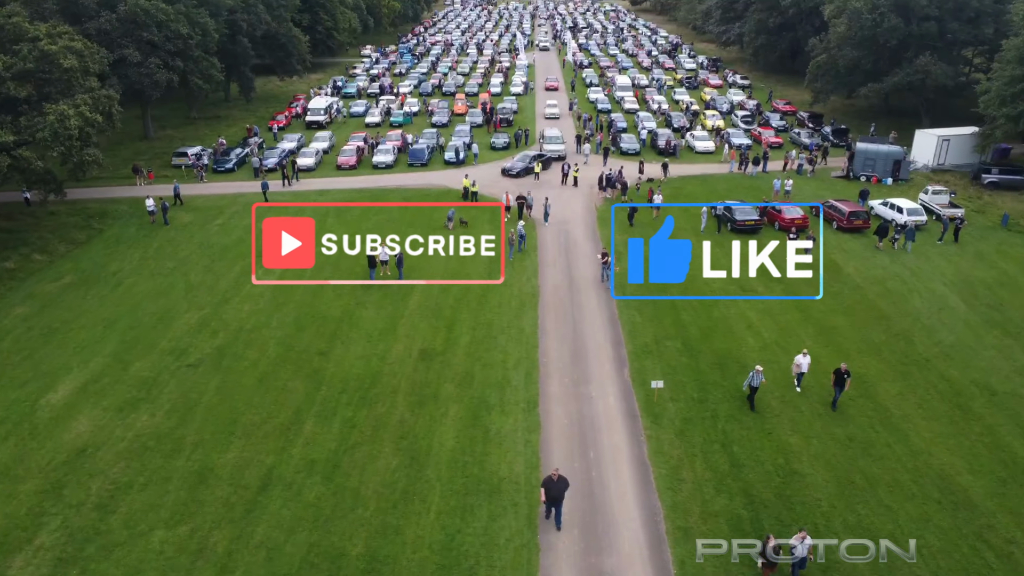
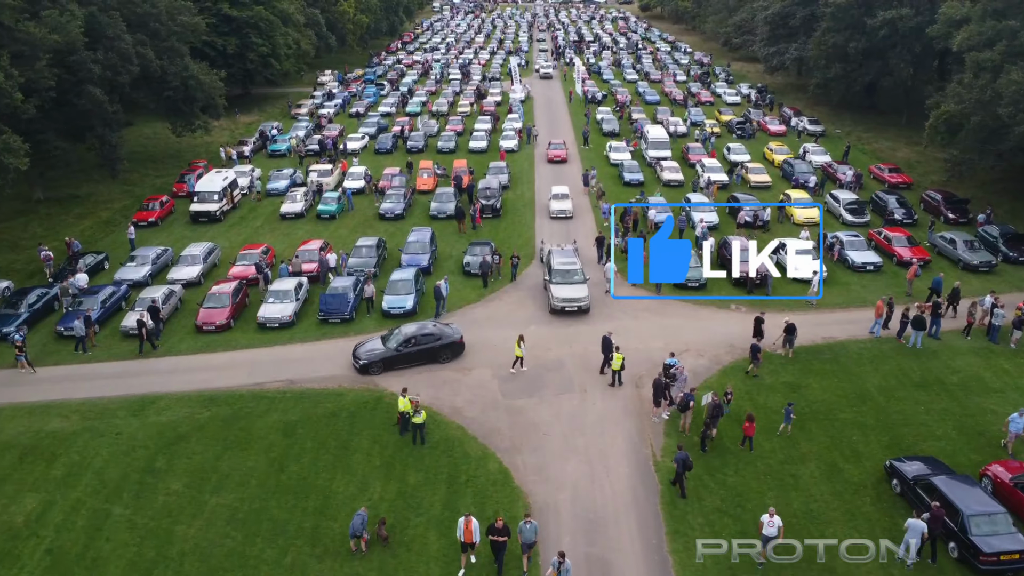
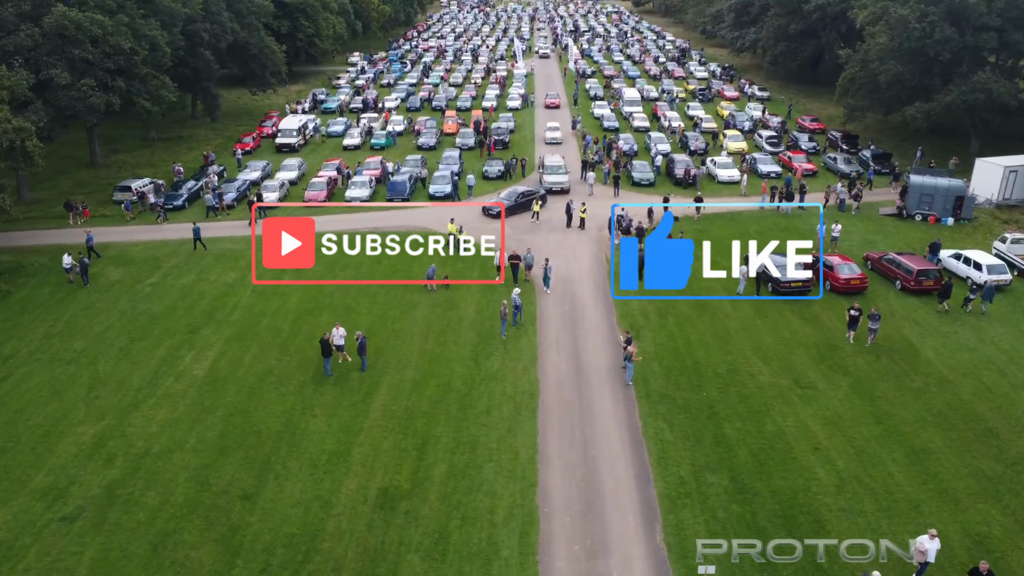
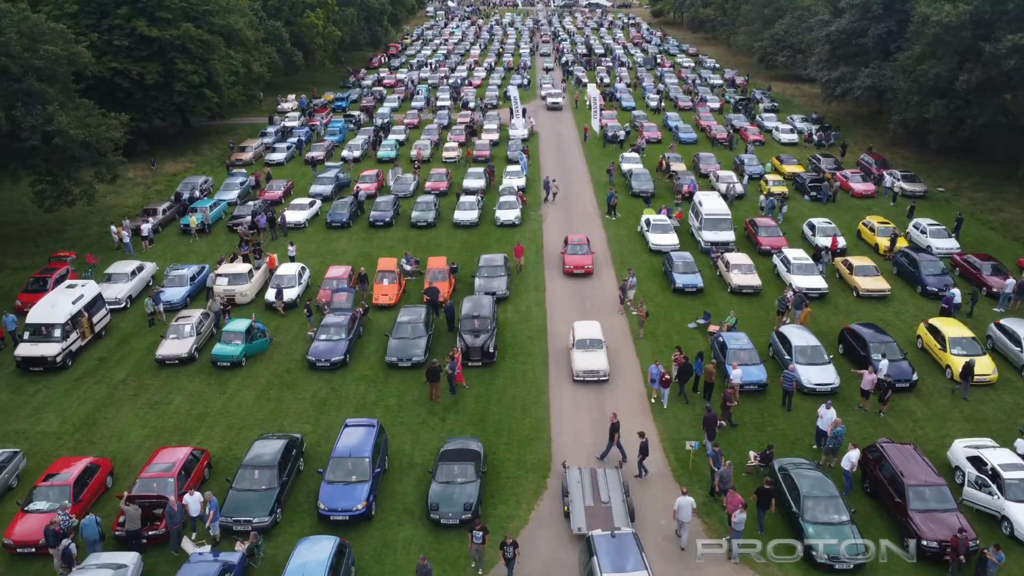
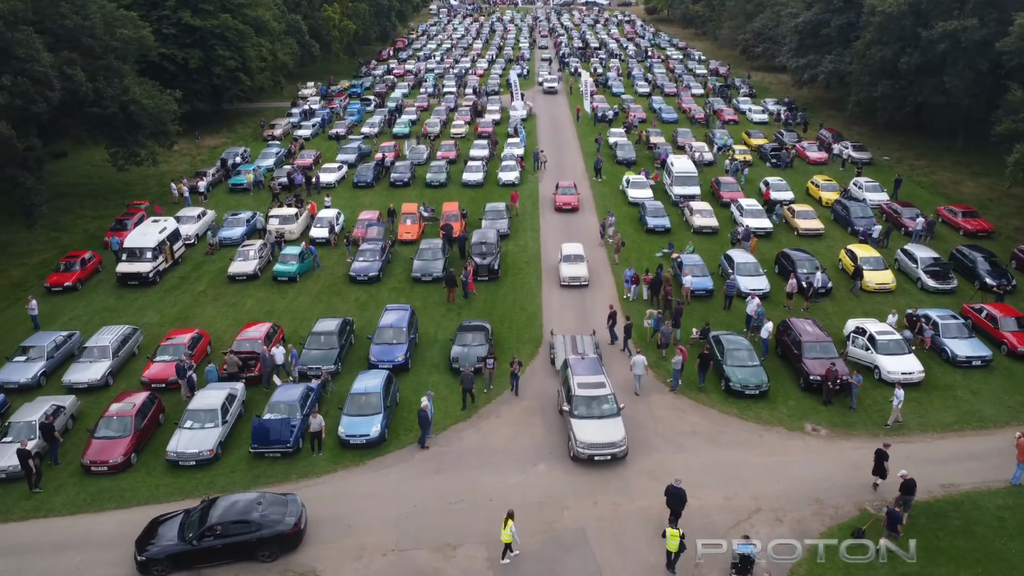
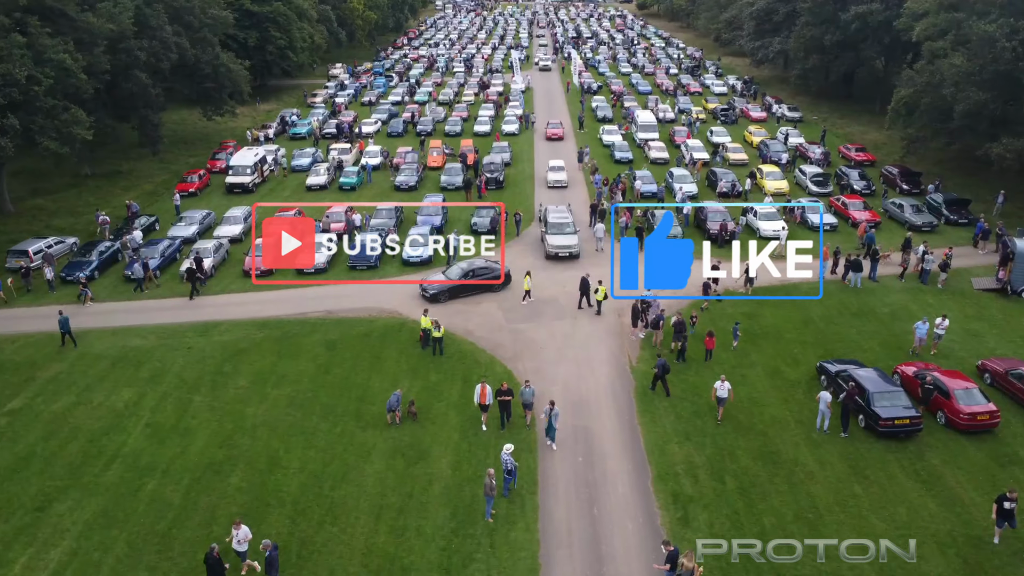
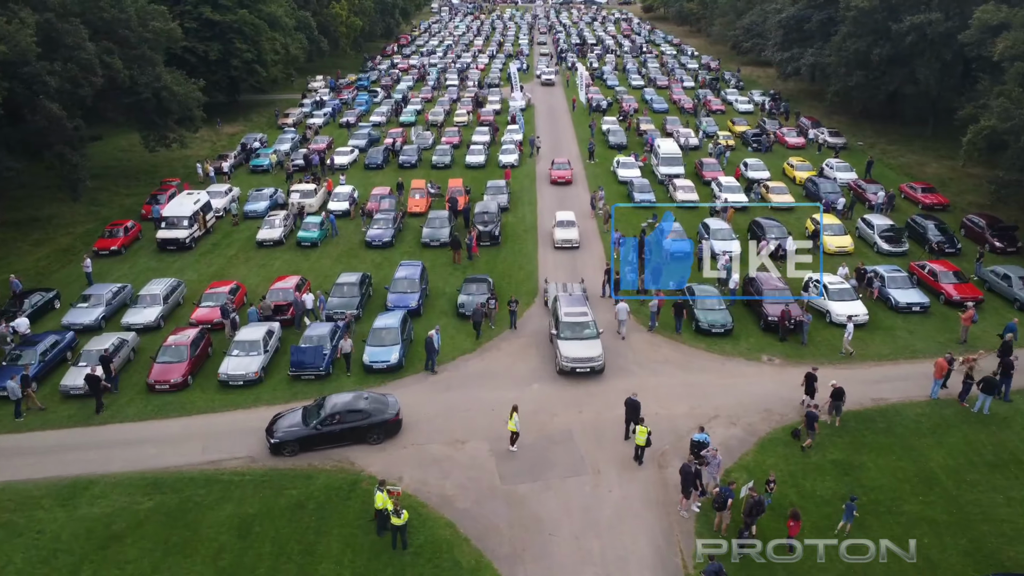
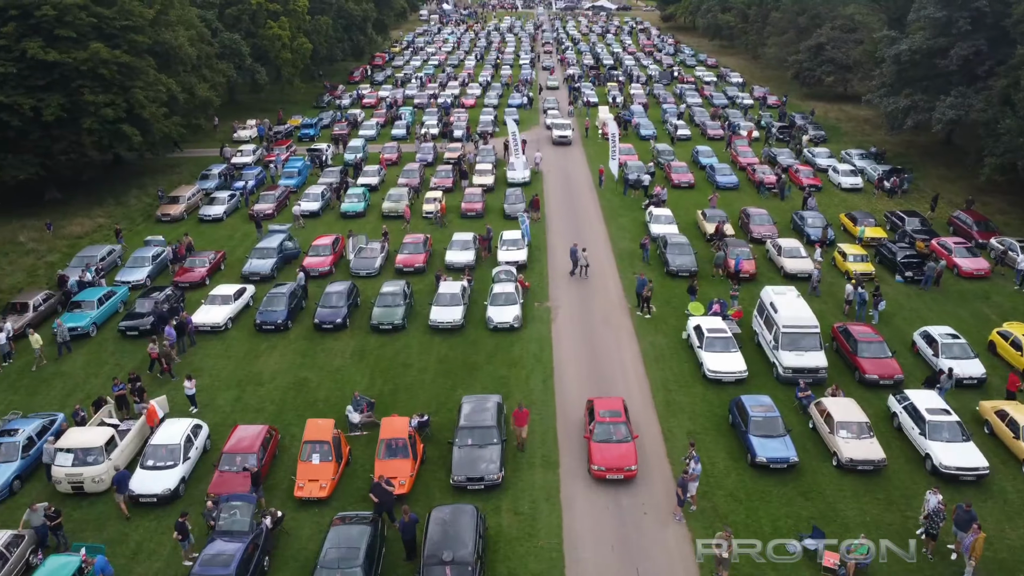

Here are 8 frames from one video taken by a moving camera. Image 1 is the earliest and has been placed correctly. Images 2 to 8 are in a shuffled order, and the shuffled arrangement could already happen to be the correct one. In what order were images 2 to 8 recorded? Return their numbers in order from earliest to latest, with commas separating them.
3, 6, 2, 7, 5, 4, 8
